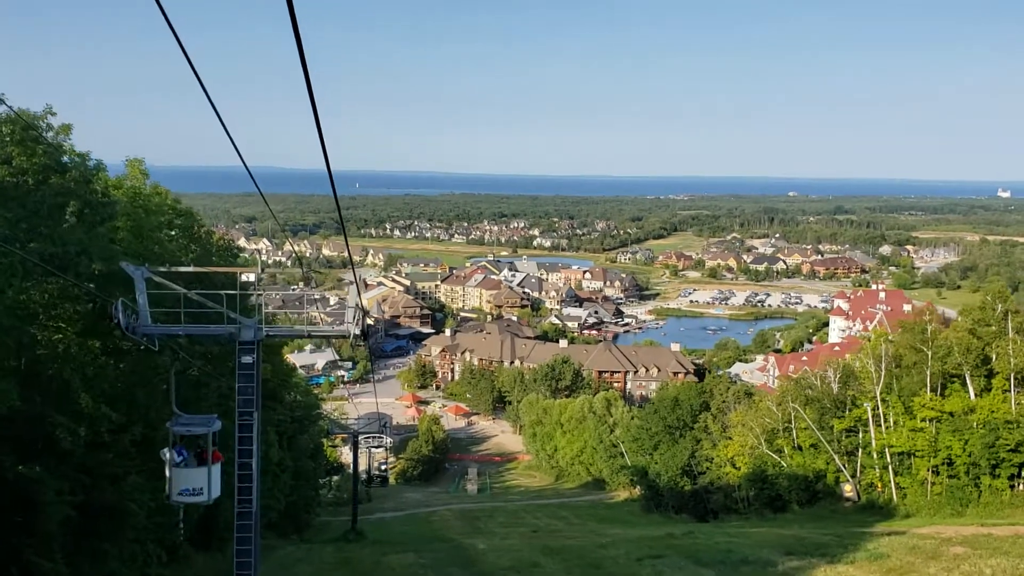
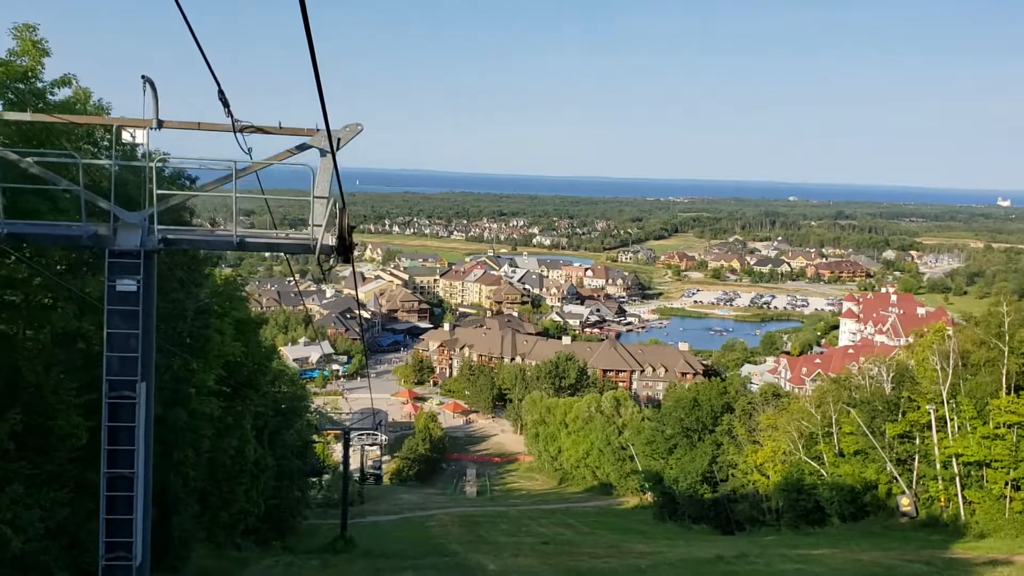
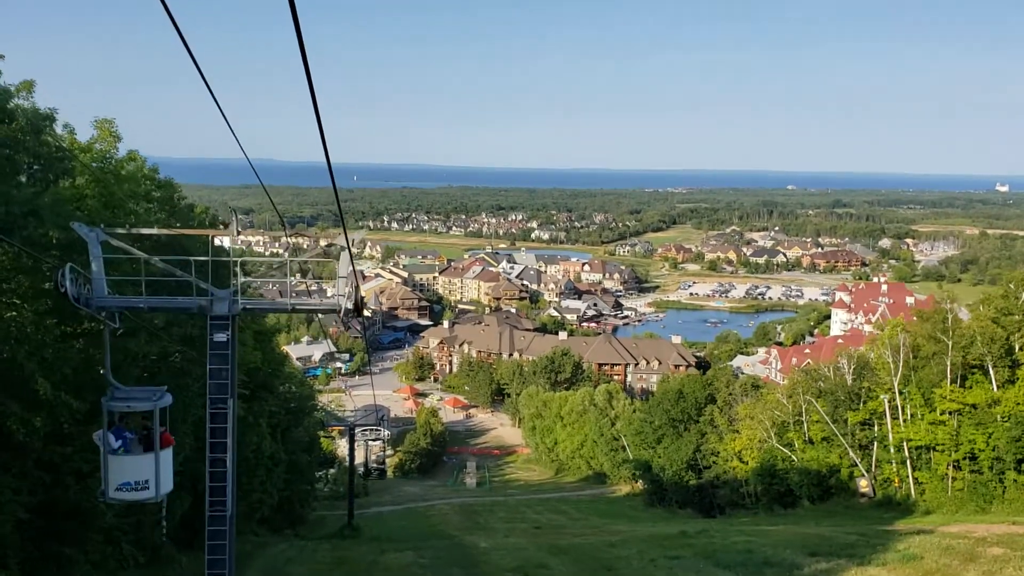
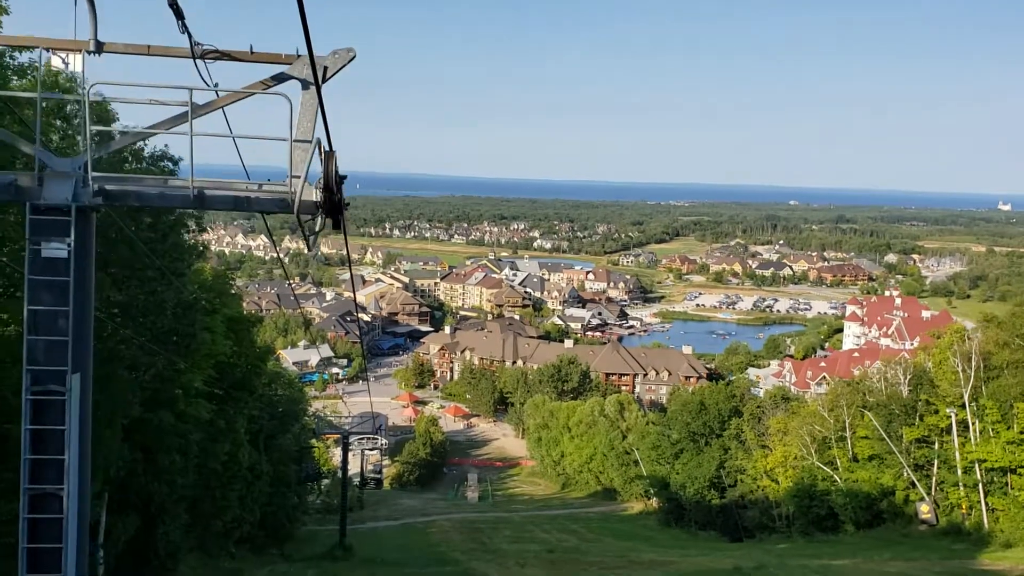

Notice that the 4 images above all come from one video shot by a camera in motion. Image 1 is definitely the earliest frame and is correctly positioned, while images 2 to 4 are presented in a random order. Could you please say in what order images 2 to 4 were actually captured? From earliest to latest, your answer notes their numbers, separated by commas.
3, 2, 4
